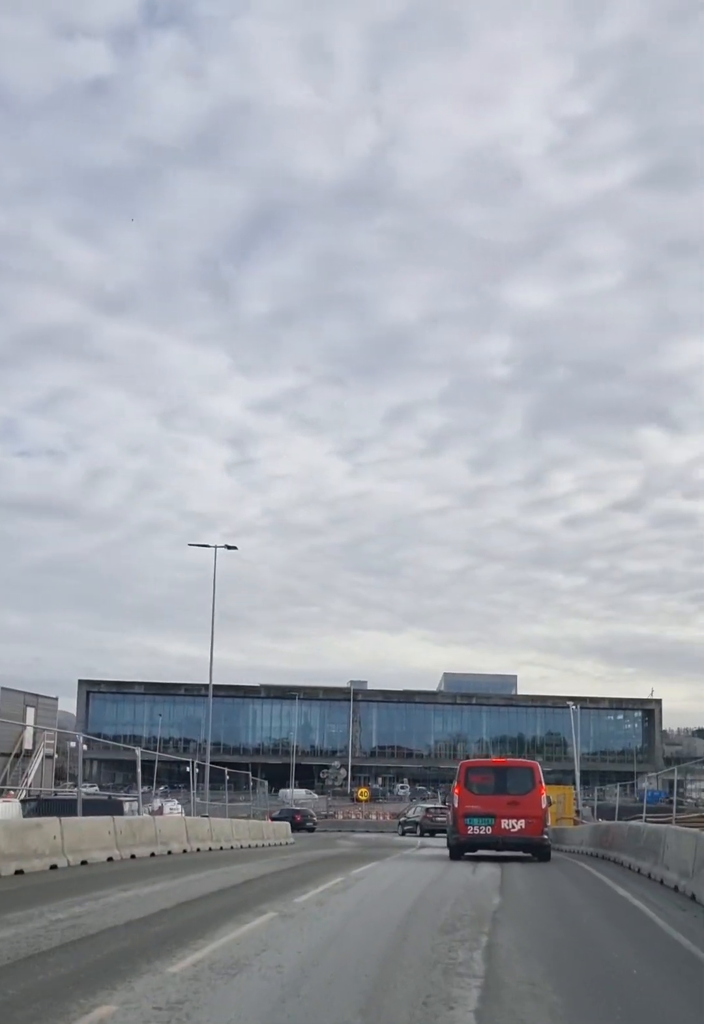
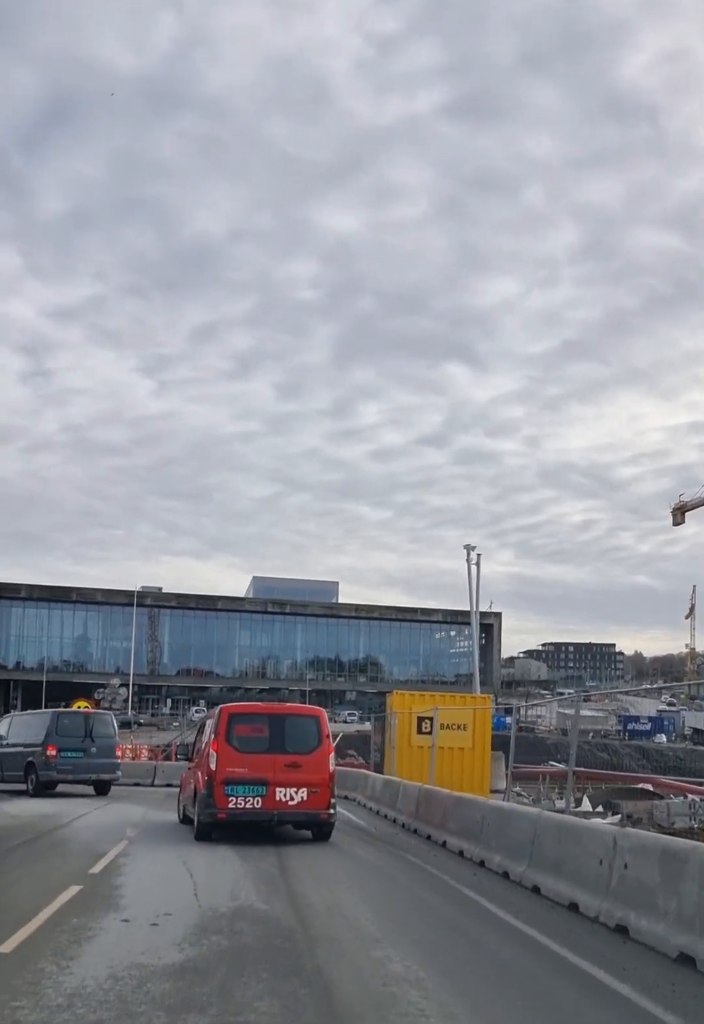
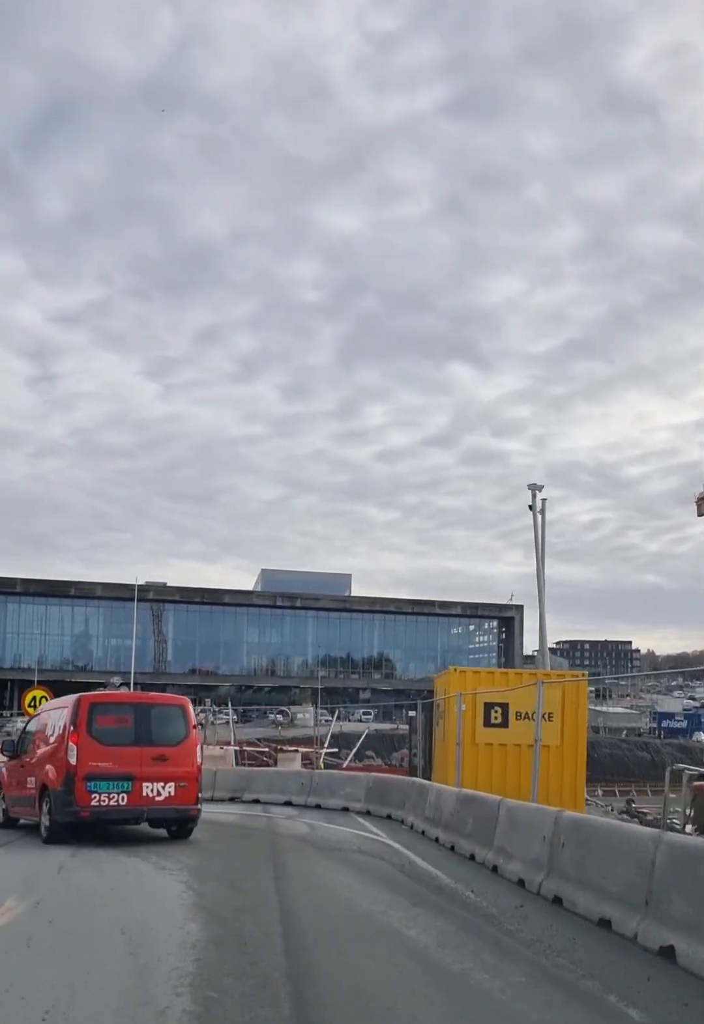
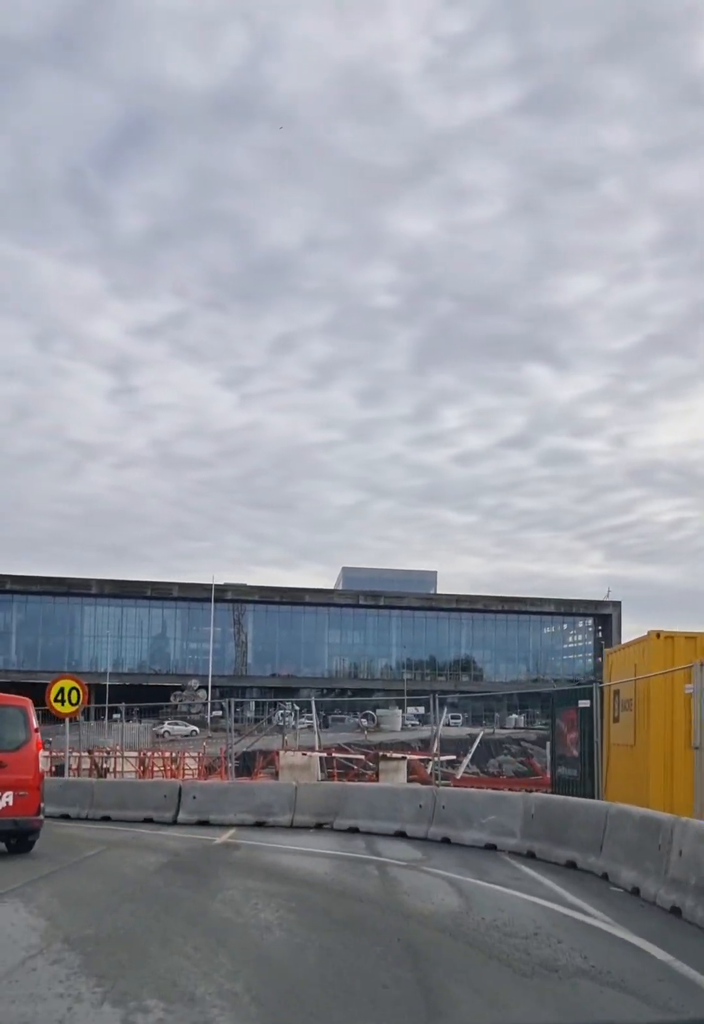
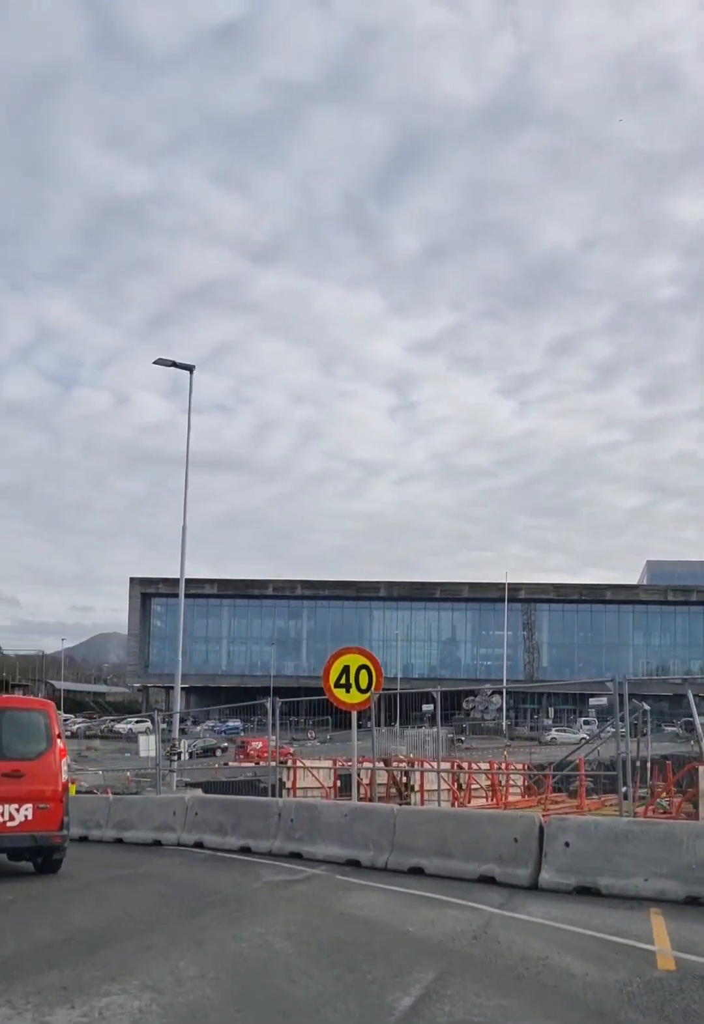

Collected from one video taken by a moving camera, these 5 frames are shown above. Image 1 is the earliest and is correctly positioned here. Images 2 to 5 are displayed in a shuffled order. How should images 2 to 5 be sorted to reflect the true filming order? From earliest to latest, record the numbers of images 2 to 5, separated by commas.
2, 3, 4, 5
